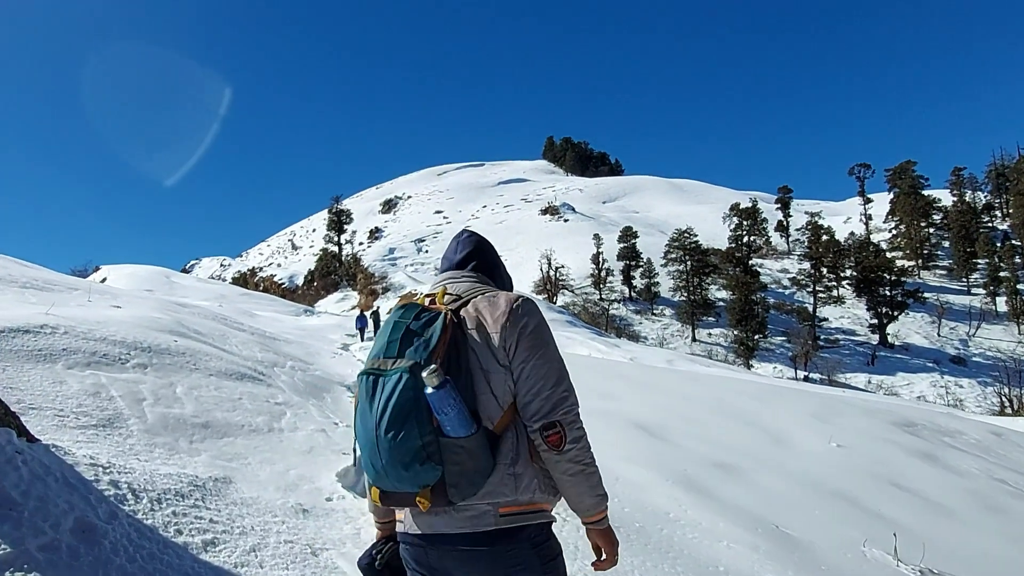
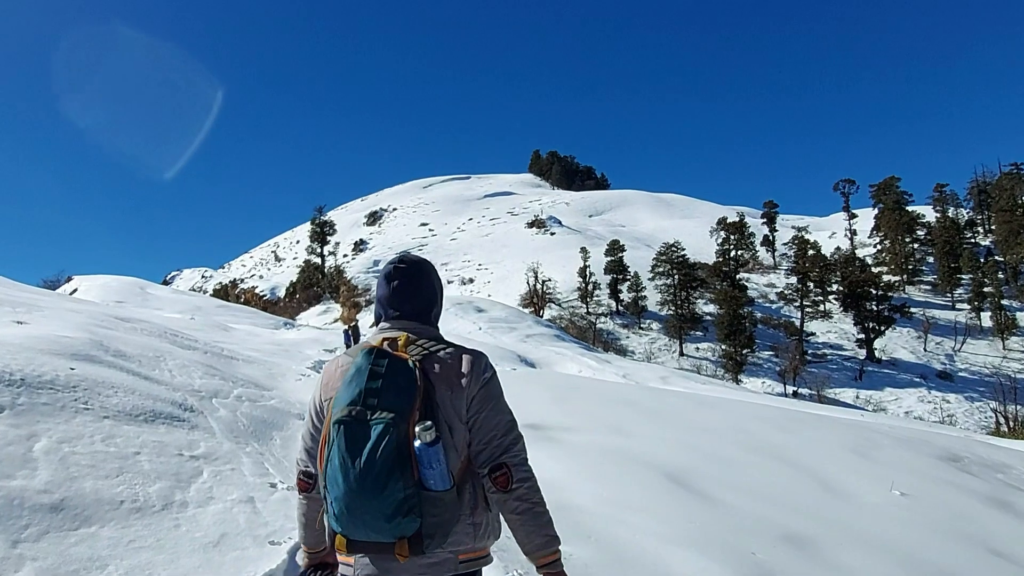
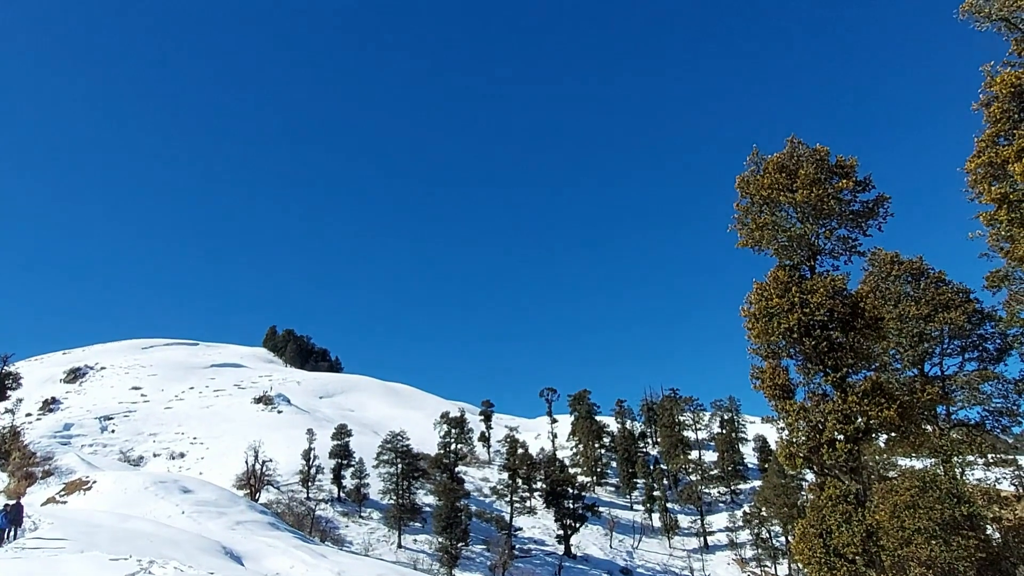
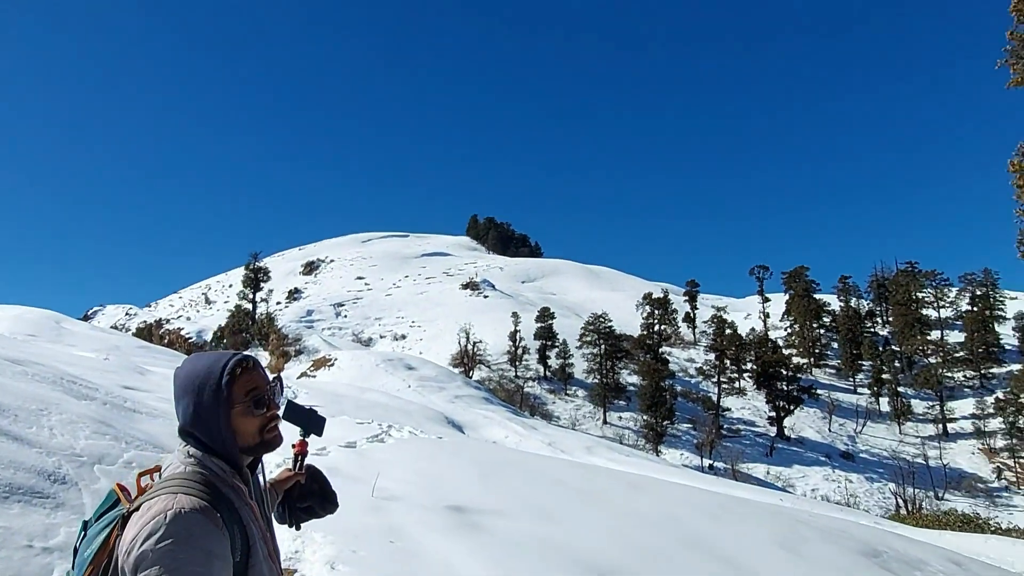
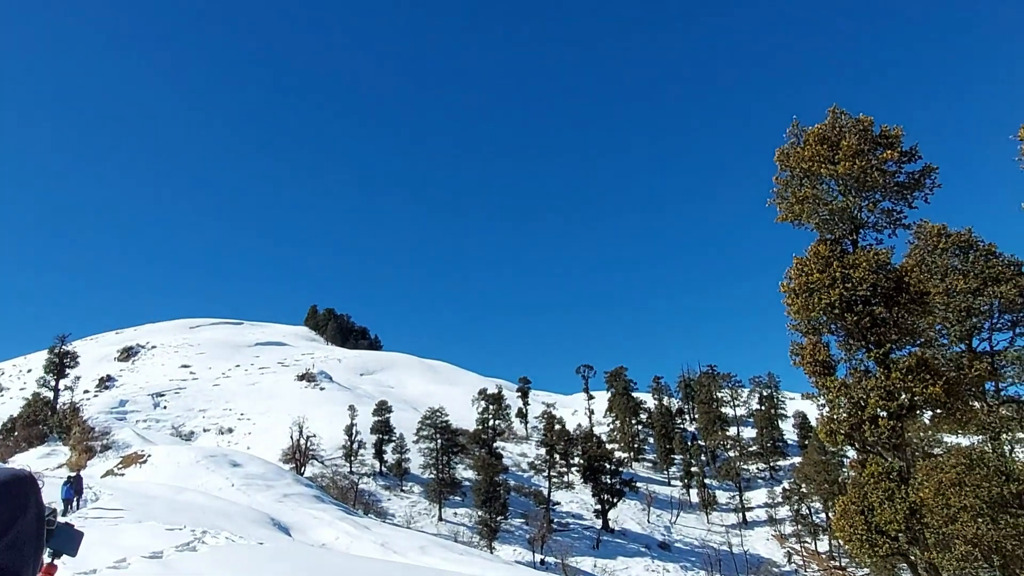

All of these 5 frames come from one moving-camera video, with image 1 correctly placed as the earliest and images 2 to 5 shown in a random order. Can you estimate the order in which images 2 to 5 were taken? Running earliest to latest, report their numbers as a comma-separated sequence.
2, 4, 5, 3
